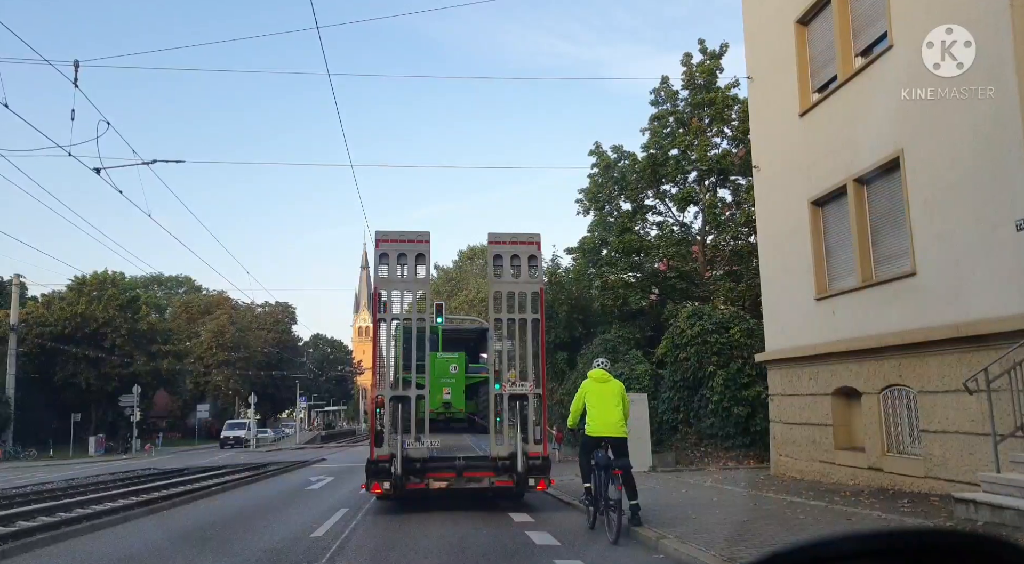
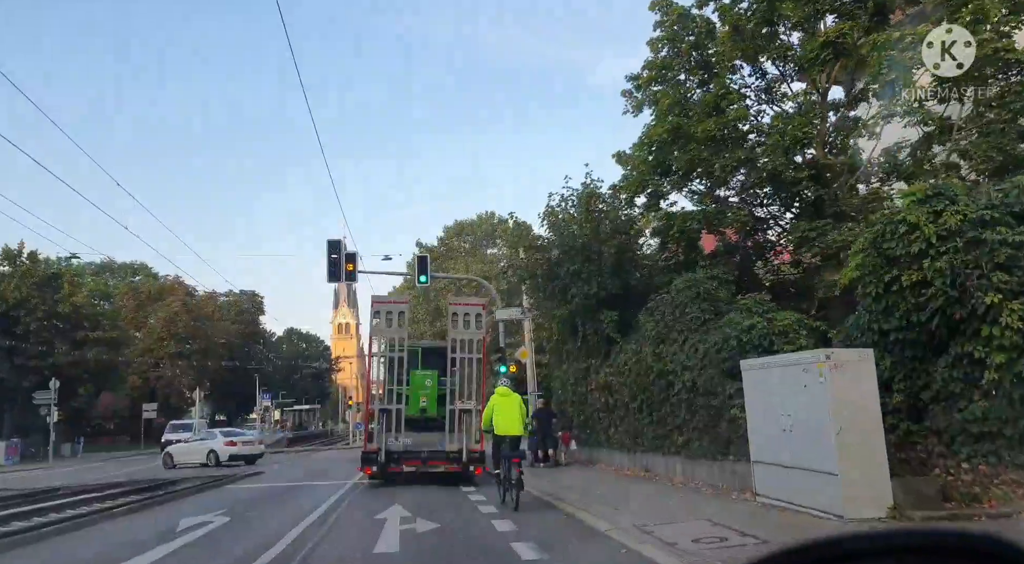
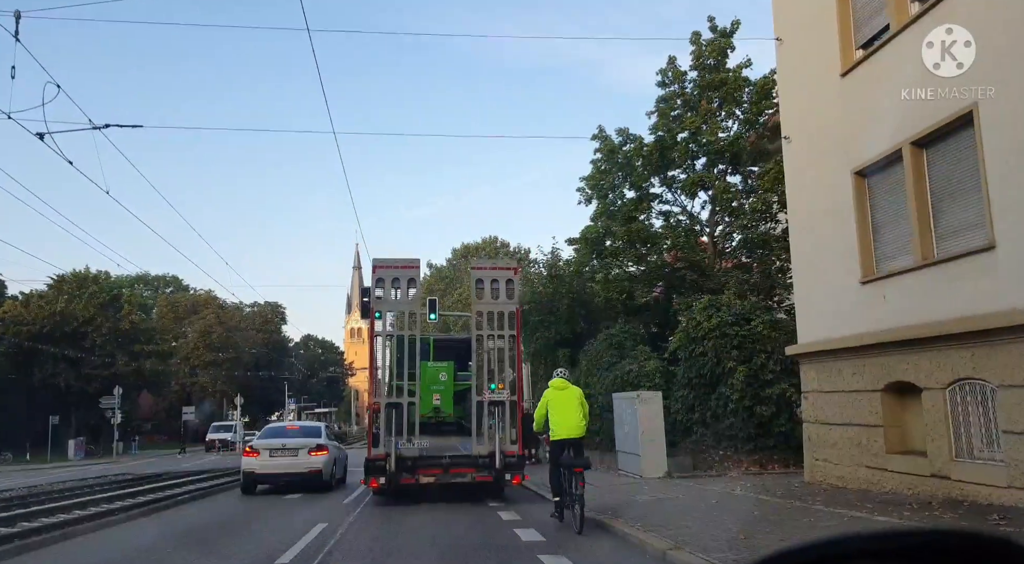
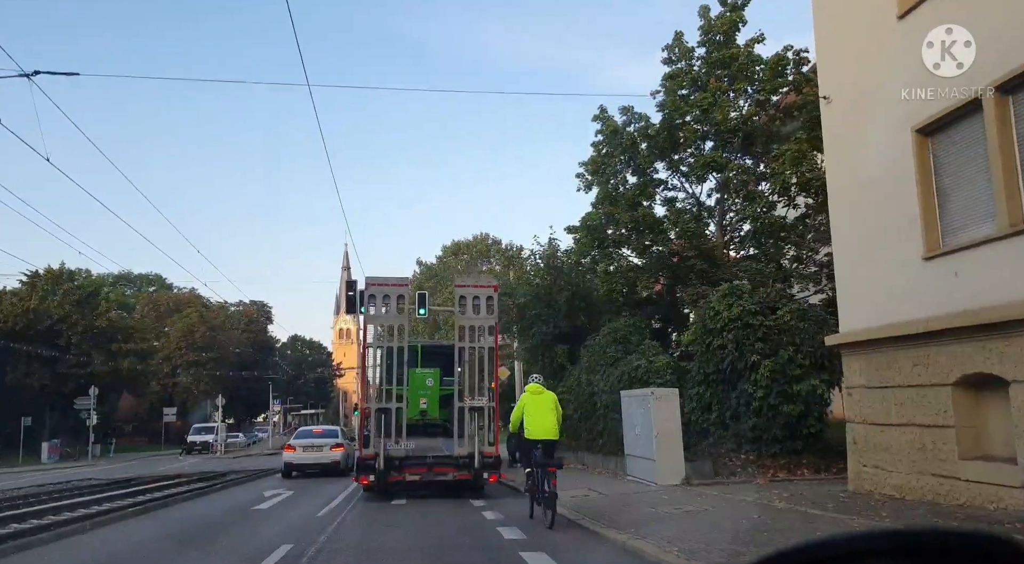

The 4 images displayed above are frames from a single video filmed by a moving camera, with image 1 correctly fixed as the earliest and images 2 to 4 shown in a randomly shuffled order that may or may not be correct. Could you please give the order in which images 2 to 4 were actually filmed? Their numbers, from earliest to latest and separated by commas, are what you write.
3, 4, 2
